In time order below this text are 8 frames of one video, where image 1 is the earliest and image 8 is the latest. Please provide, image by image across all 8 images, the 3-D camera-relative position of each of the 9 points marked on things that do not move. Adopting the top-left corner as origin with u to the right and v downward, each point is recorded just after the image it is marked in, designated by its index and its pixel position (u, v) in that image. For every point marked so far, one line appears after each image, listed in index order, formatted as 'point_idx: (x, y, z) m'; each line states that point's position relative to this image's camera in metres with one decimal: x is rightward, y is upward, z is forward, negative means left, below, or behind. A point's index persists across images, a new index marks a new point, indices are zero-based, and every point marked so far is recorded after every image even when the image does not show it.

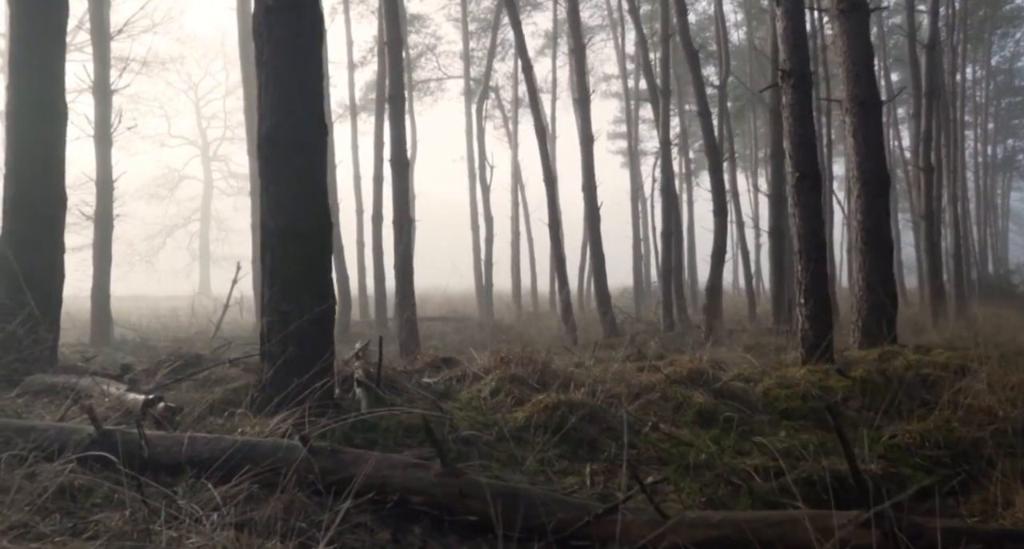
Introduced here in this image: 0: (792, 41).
0: (+2.5, +2.1, +7.6) m
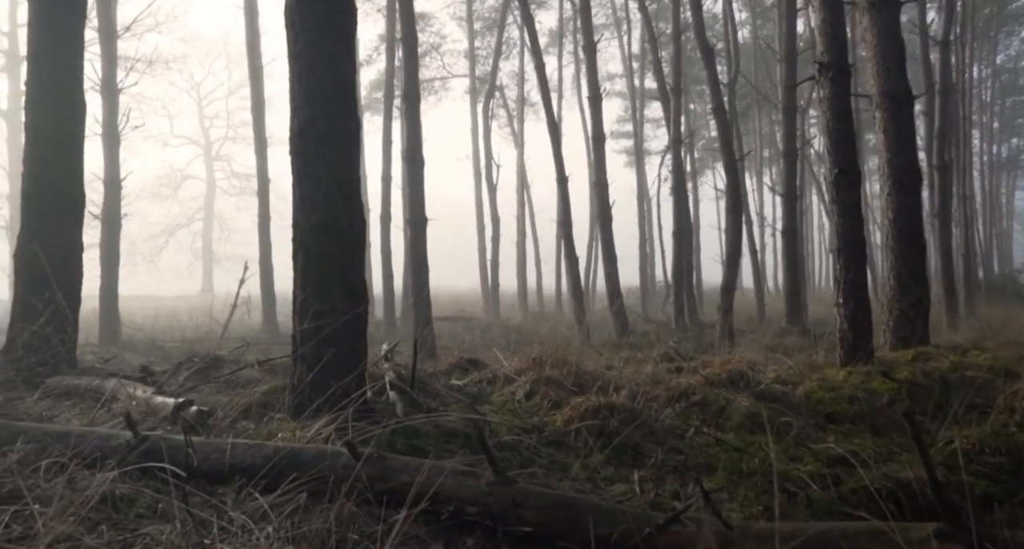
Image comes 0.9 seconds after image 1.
0: (+2.8, +2.1, +7.4) m
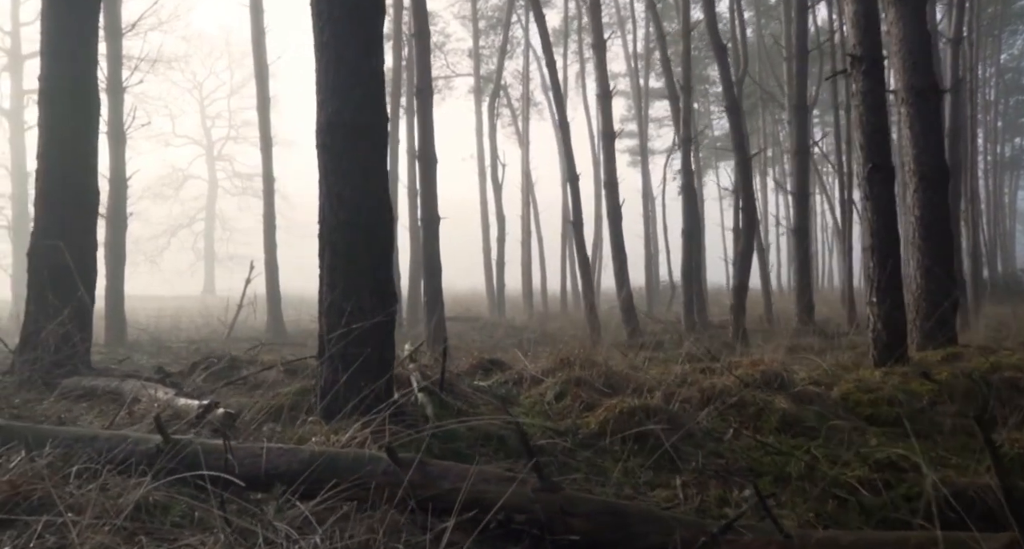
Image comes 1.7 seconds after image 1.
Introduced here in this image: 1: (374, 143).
0: (+3.0, +2.1, +7.3) m
1: (-0.9, +0.9, +5.6) m
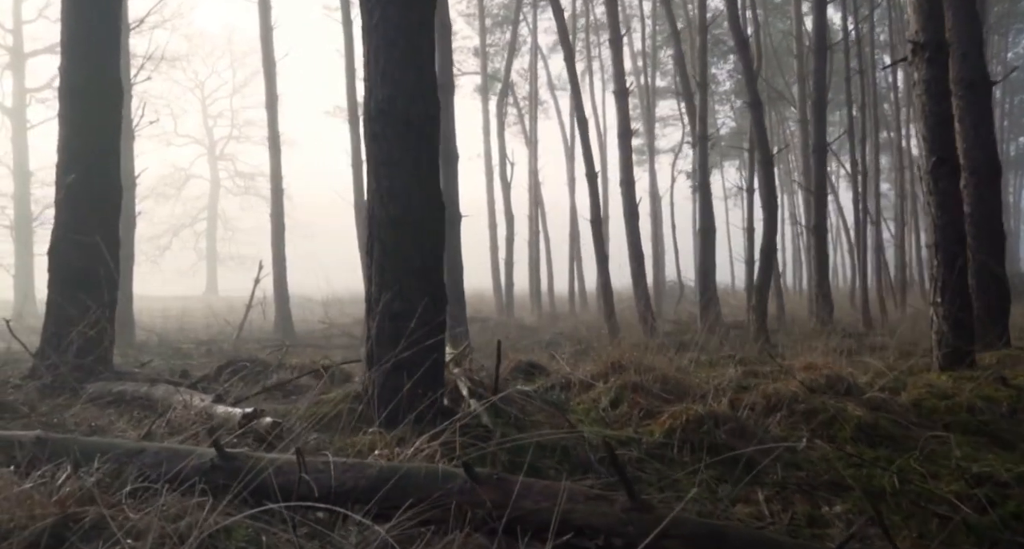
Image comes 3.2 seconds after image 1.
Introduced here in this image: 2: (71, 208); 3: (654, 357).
0: (+3.4, +2.1, +6.9) m
1: (-0.5, +0.9, +5.2) m
2: (-3.9, +0.6, +7.5) m
3: (+1.2, -0.7, +7.3) m
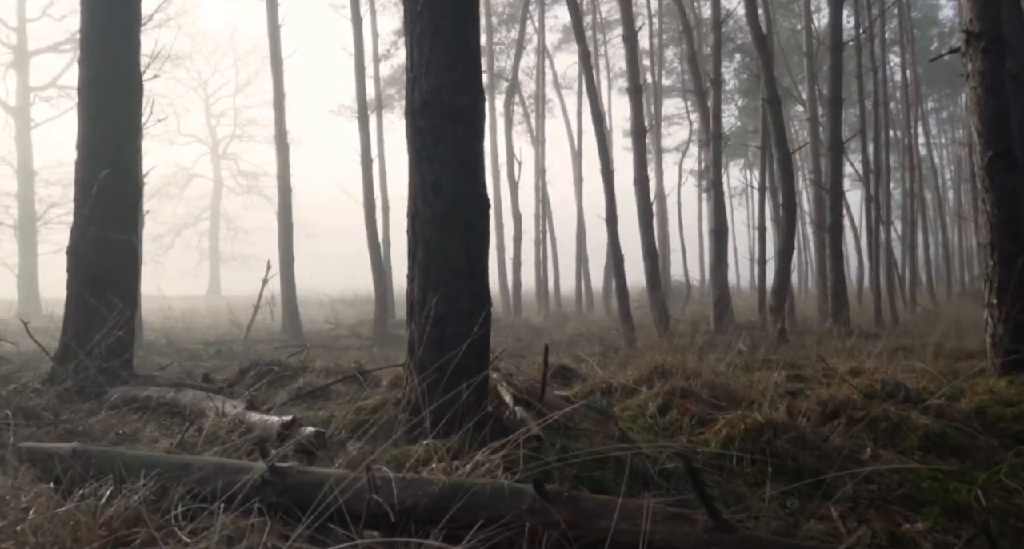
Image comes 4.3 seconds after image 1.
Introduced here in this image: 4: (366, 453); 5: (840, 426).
0: (+3.7, +2.1, +6.7) m
1: (-0.2, +0.9, +5.0) m
2: (-3.6, +0.6, +7.2) m
3: (+1.5, -0.7, +7.1) m
4: (-0.7, -0.9, +4.3) m
5: (+2.1, -1.0, +5.3) m
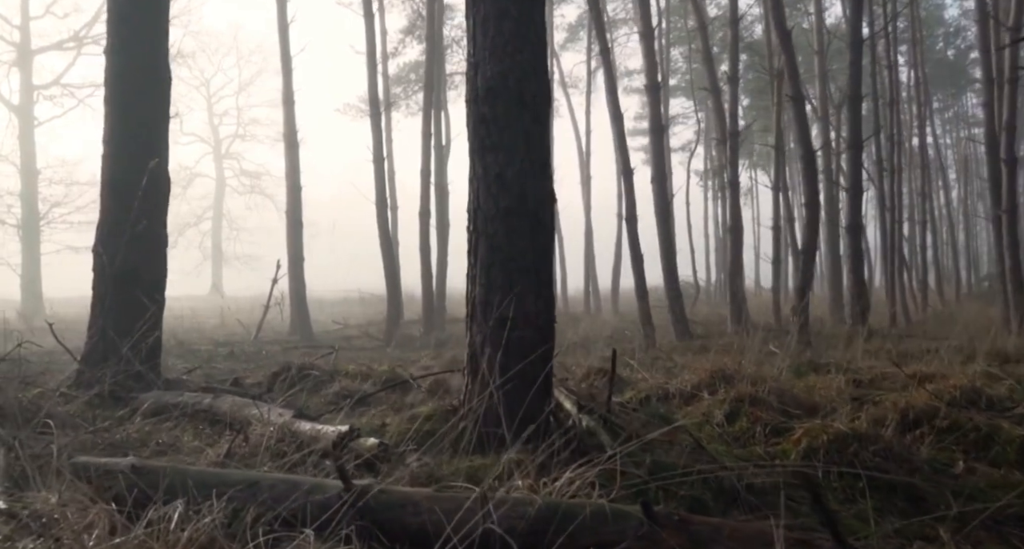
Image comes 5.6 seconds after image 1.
0: (+4.1, +2.1, +6.3) m
1: (+0.1, +0.9, +4.7) m
2: (-3.2, +0.6, +6.9) m
3: (+1.9, -0.7, +6.7) m
4: (-0.4, -0.9, +4.0) m
5: (+2.4, -1.0, +5.0) m
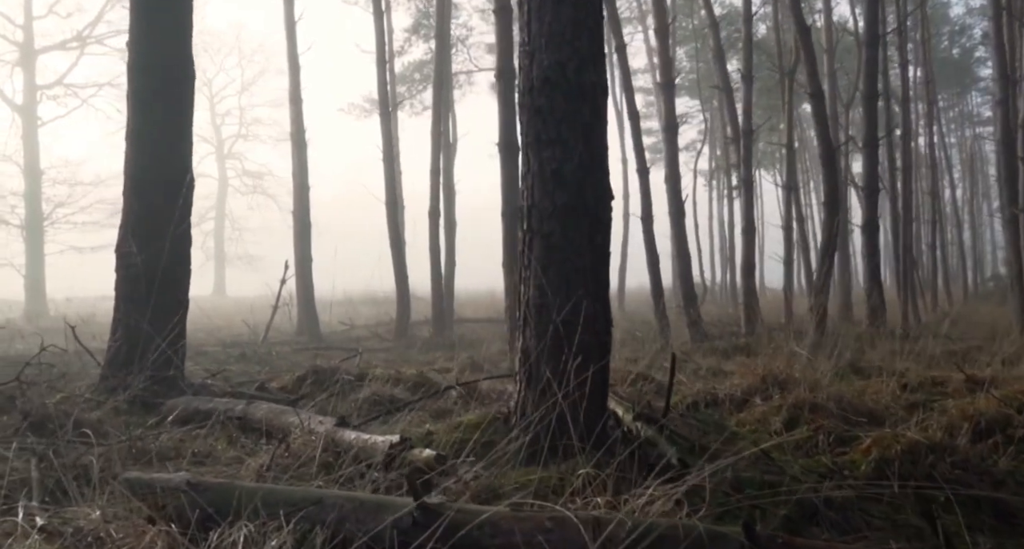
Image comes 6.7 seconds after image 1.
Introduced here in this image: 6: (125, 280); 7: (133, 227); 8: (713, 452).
0: (+4.4, +2.1, +6.1) m
1: (+0.4, +0.9, +4.4) m
2: (-2.9, +0.6, +6.6) m
3: (+2.2, -0.7, +6.5) m
4: (-0.1, -0.9, +3.7) m
5: (+2.7, -1.0, +4.8) m
6: (-3.0, 0.0, +6.5) m
7: (-3.0, +0.4, +6.6) m
8: (+1.1, -0.9, +4.5) m
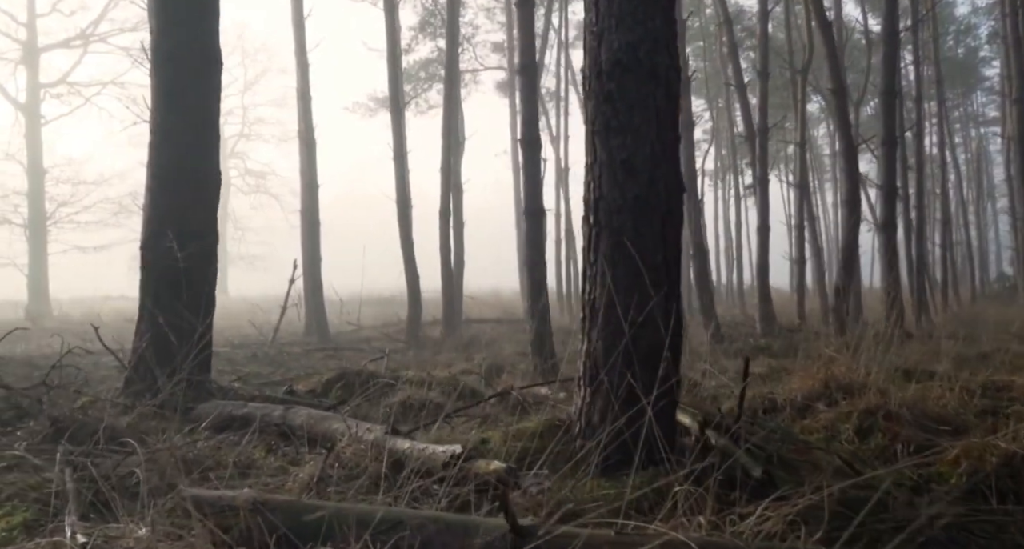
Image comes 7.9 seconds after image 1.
0: (+4.7, +2.1, +5.8) m
1: (+0.8, +0.9, +4.1) m
2: (-2.6, +0.6, +6.4) m
3: (+2.5, -0.7, +6.2) m
4: (+0.3, -0.9, +3.4) m
5: (+3.1, -0.9, +4.5) m
6: (-2.7, 0.0, +6.2) m
7: (-2.6, +0.4, +6.3) m
8: (+1.4, -0.9, +4.2) m
